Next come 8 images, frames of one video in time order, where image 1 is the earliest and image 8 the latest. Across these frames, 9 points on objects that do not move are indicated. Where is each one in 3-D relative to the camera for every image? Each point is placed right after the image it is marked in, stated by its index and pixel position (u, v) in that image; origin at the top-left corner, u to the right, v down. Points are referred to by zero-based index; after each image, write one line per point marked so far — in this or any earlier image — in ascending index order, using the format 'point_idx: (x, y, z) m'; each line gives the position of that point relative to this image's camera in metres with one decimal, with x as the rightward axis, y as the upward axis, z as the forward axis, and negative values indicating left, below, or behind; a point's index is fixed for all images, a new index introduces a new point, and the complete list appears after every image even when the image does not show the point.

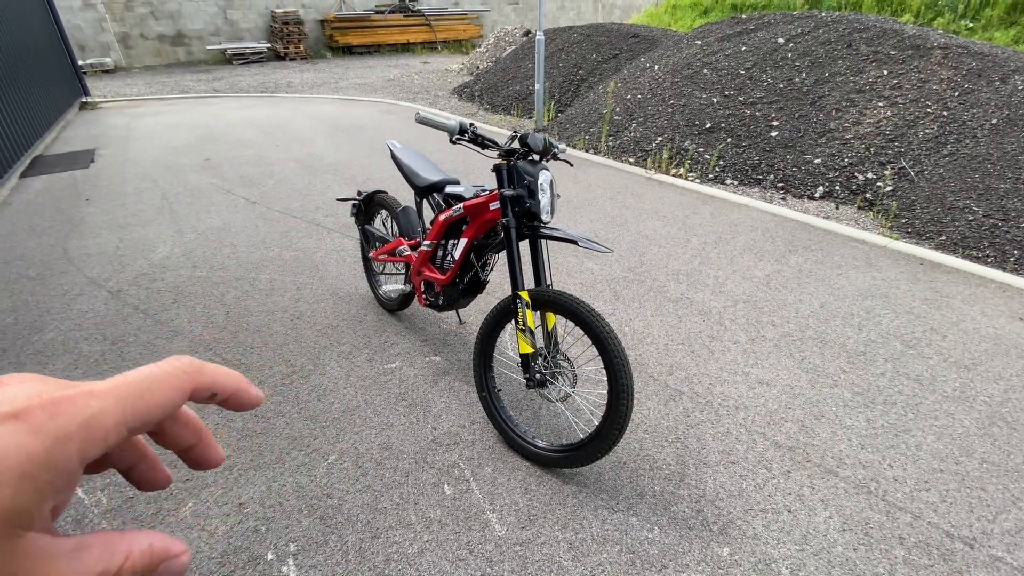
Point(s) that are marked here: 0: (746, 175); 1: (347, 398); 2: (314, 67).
0: (+3.4, +1.7, +7.0) m
1: (-1.1, -0.7, +3.1) m
2: (-7.0, +7.7, +16.8) m
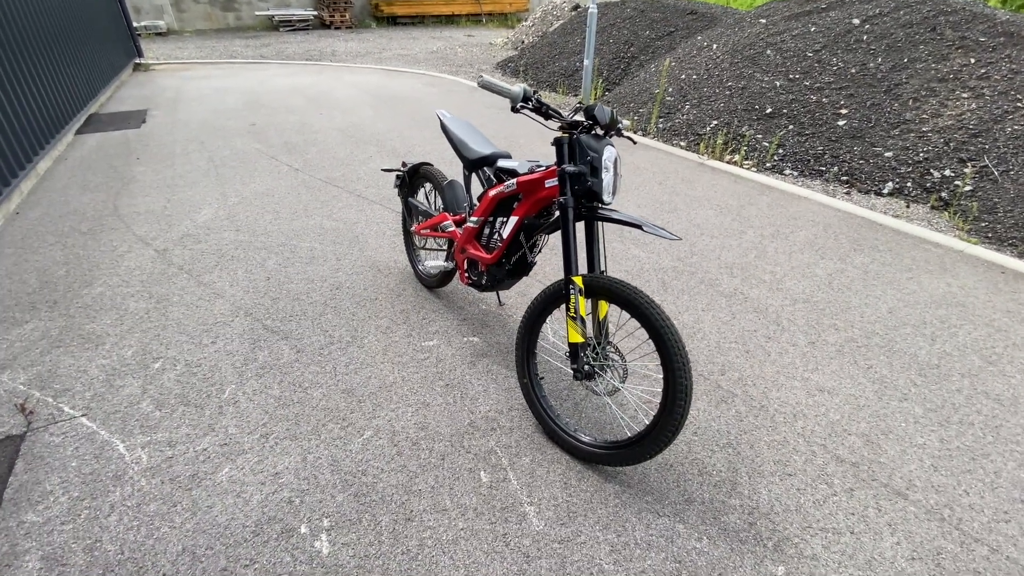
0: (+4.0, +1.7, +6.6) m
1: (-0.8, -0.5, +3.1) m
2: (-5.4, +8.8, +16.6) m
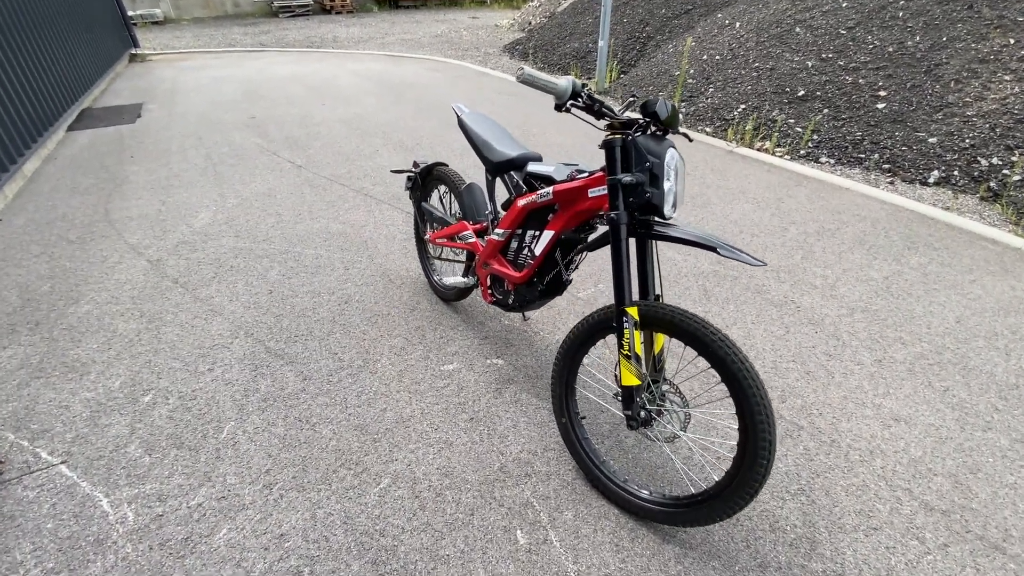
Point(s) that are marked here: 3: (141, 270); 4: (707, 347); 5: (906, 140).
0: (+4.2, +1.7, +6.1) m
1: (-0.6, -0.7, +2.7) m
2: (-5.1, +9.0, +16.1) m
3: (-3.1, +0.2, +4.0) m
4: (+0.8, -0.2, +1.8) m
5: (+4.8, +1.8, +5.9) m
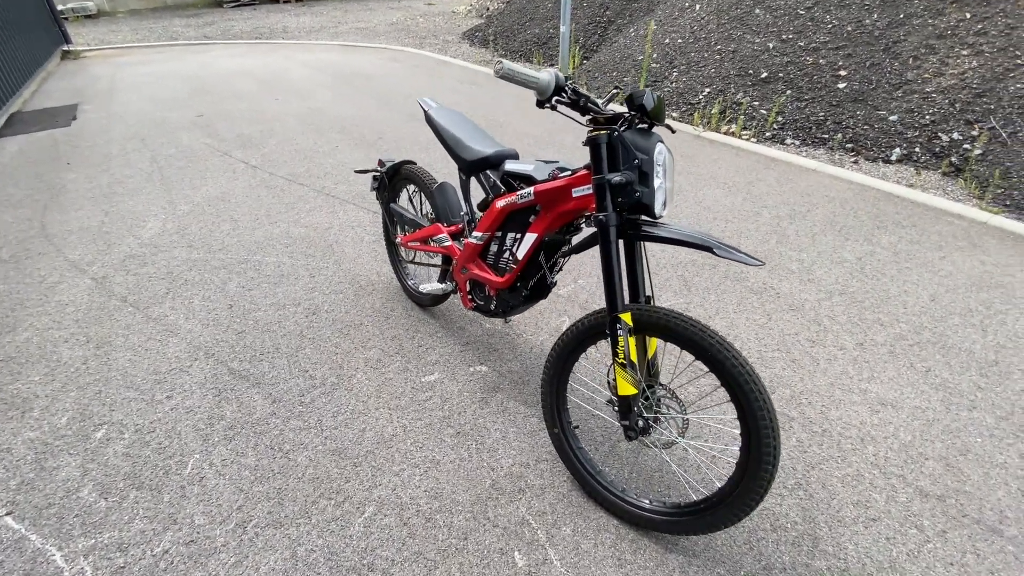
0: (+3.8, +2.0, +6.2) m
1: (-0.7, -0.7, +2.6) m
2: (-6.5, +9.0, +15.4) m
3: (-3.3, 0.0, +3.6) m
4: (+0.7, -0.2, +1.8) m
5: (+4.4, +2.1, +6.0) m
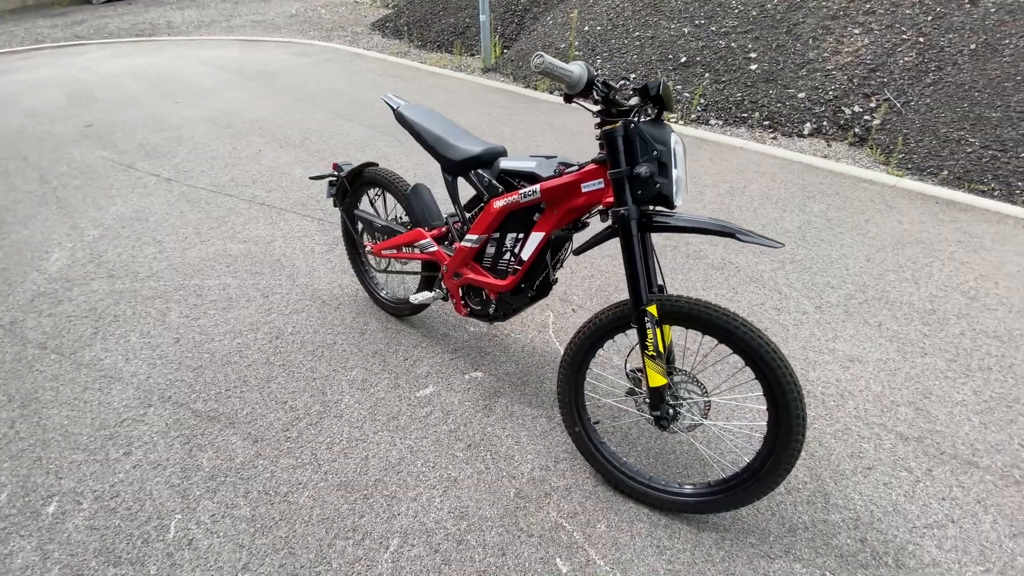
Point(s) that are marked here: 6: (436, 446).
0: (+3.0, +2.4, +6.6) m
1: (-0.6, -0.8, +2.4) m
2: (-9.2, +8.4, +14.0) m
3: (-3.4, -0.3, +3.1) m
4: (+0.8, -0.2, +1.8) m
5: (+3.6, +2.6, +6.4) m
6: (-0.4, -0.8, +2.4) m
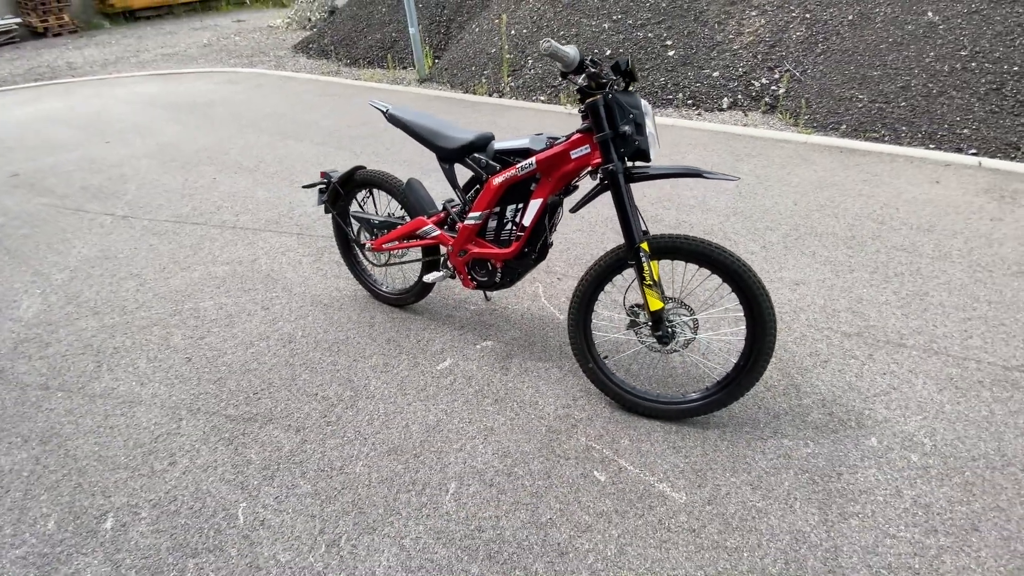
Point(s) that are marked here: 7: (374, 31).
0: (+2.2, +2.9, +7.2) m
1: (-0.5, -0.7, +2.7) m
2: (-11.5, +6.9, +13.3) m
3: (-3.4, -0.6, +3.0) m
4: (+0.9, +0.1, +2.2) m
5: (+2.8, +3.1, +7.1) m
6: (-0.3, -0.7, +2.7) m
7: (-3.3, +6.1, +11.4) m
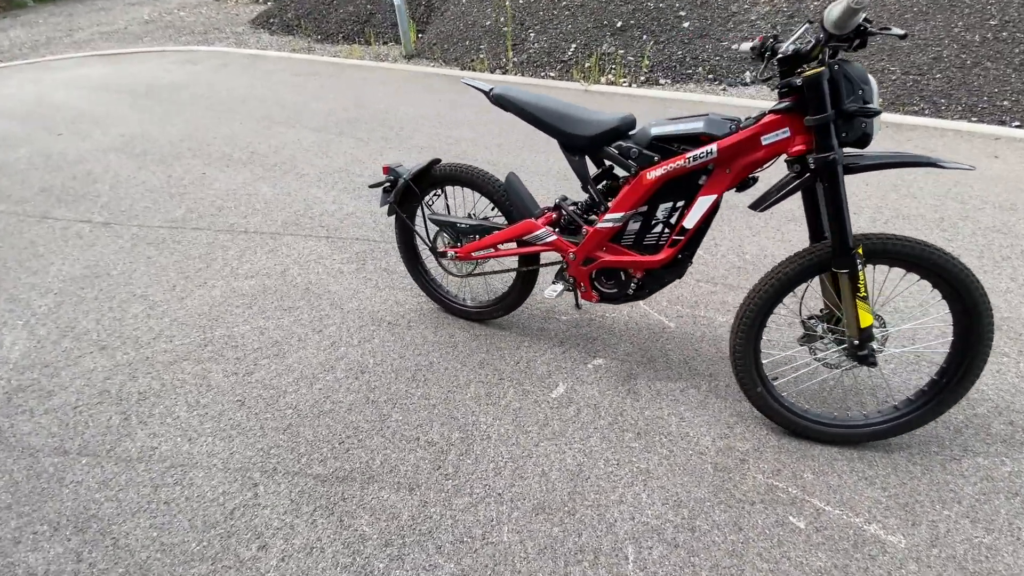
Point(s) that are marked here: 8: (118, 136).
0: (+2.3, +3.1, +6.8) m
1: (+0.2, -0.8, +2.2) m
2: (-11.9, +6.7, +11.6) m
3: (-2.7, -0.9, +2.4) m
4: (+1.6, +0.1, +1.9) m
5: (+2.9, +3.4, +6.8) m
6: (+0.5, -0.7, +2.3) m
7: (-3.6, +6.2, +10.4) m
8: (-4.9, +1.9, +6.0) m
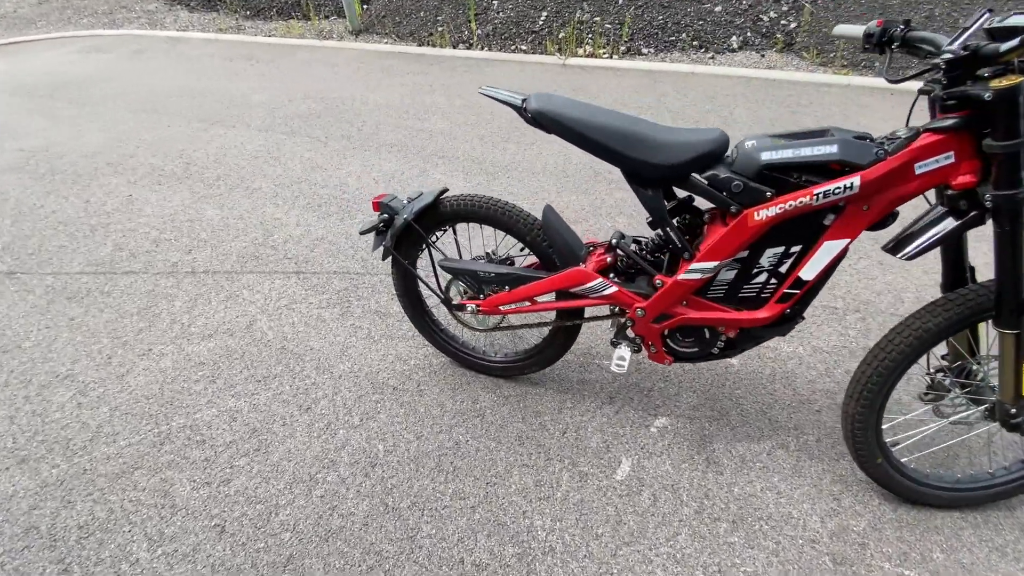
0: (+1.9, +3.3, +6.3) m
1: (+0.5, -1.1, +1.8) m
2: (-13.0, +5.9, +9.7) m
3: (-2.4, -1.4, +1.7) m
4: (+1.8, -0.1, +1.5) m
5: (+2.5, +3.6, +6.3) m
6: (+0.7, -1.0, +1.8) m
7: (-4.5, +6.1, +9.2) m
8: (-5.1, +1.4, +4.9) m
